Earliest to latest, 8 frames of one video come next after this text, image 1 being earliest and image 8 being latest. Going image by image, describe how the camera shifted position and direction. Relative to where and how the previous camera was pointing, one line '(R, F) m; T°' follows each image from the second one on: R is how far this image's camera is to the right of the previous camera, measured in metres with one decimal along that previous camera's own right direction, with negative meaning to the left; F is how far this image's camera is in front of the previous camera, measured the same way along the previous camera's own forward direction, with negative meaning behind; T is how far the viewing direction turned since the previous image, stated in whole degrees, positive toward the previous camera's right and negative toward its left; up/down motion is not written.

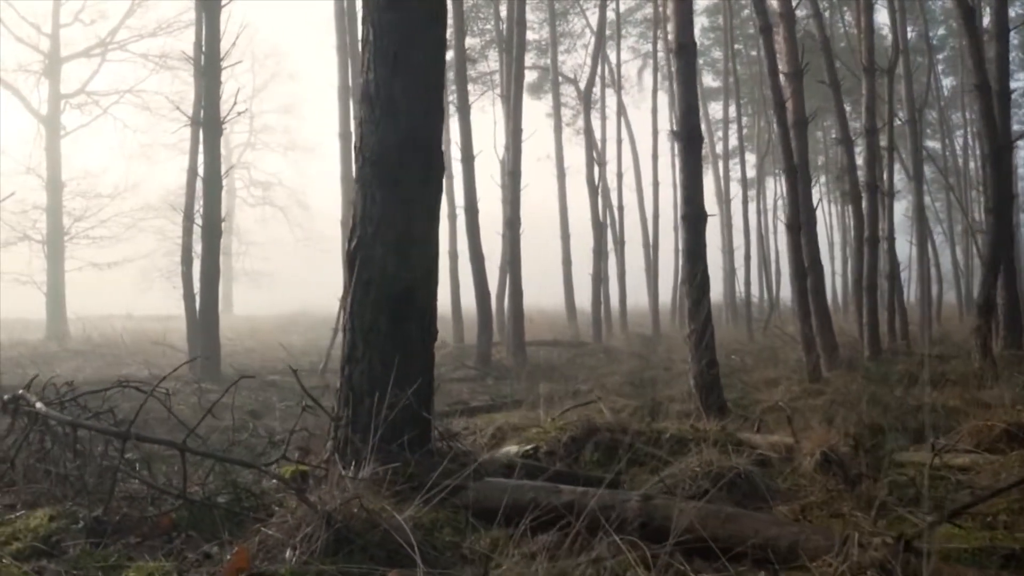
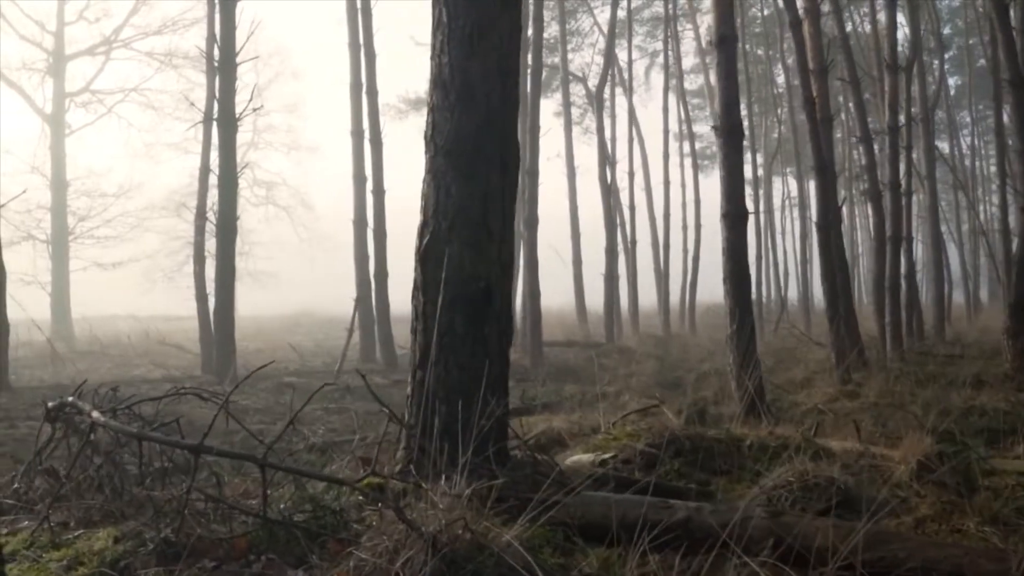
(-0.5, +0.4) m; 0°
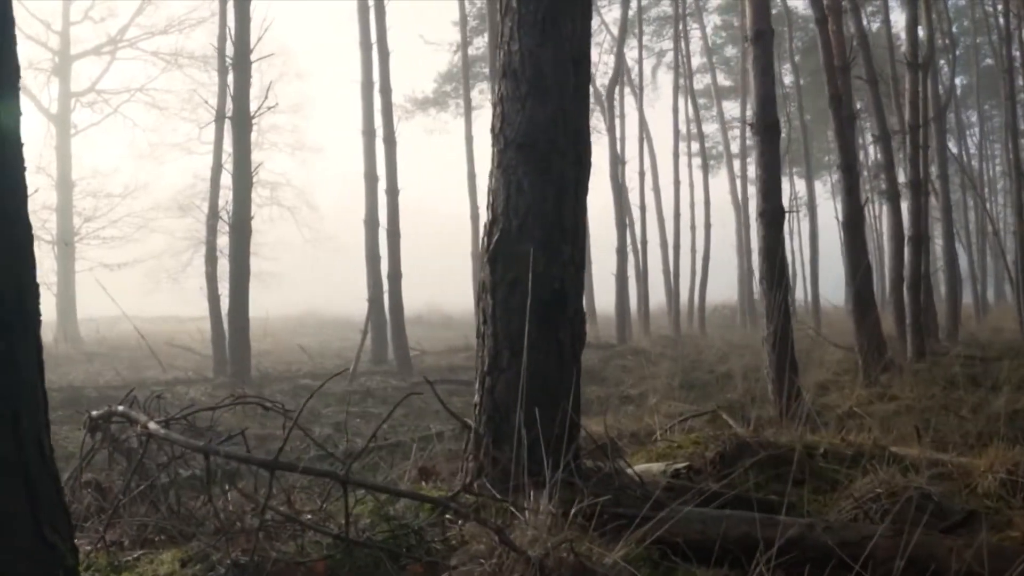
(-0.4, +0.3) m; 0°
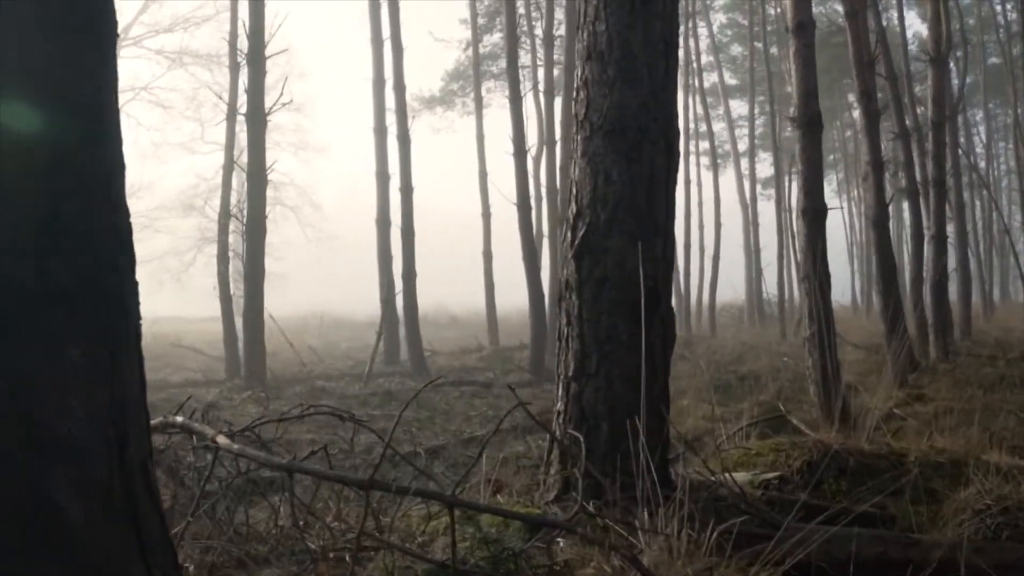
(-0.5, +0.4) m; 0°
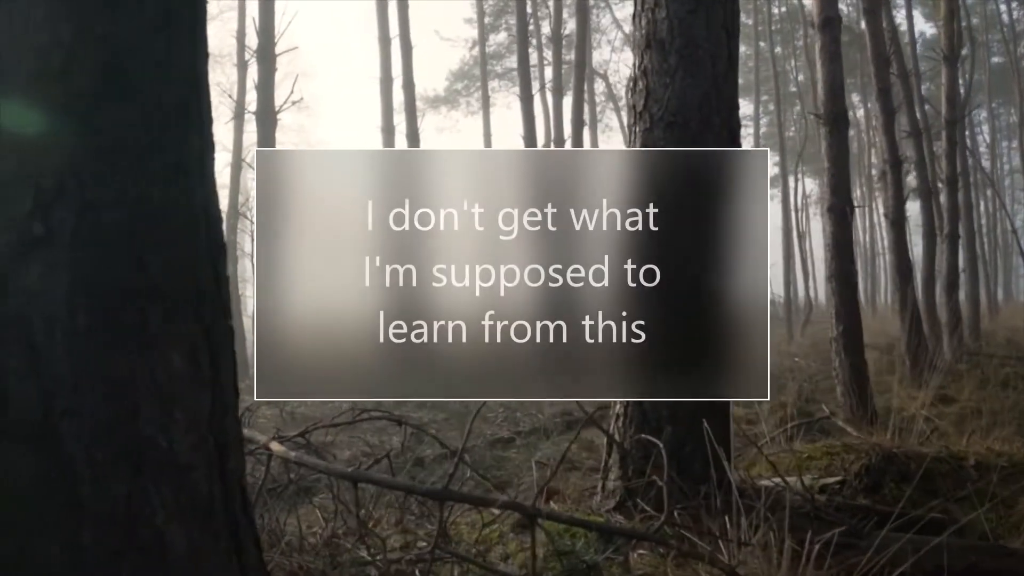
(-0.3, +0.2) m; 0°
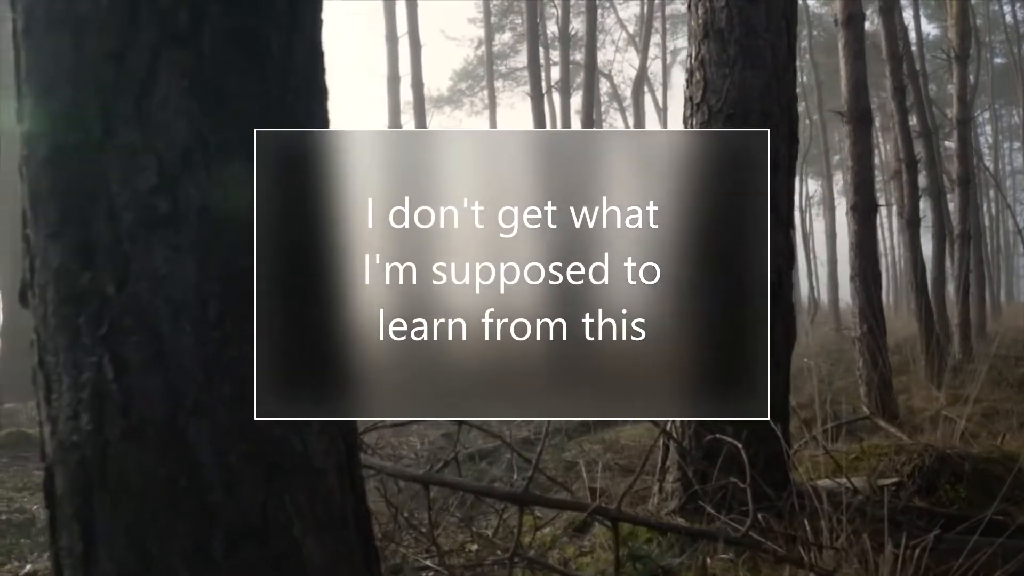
(-0.3, +0.1) m; 0°
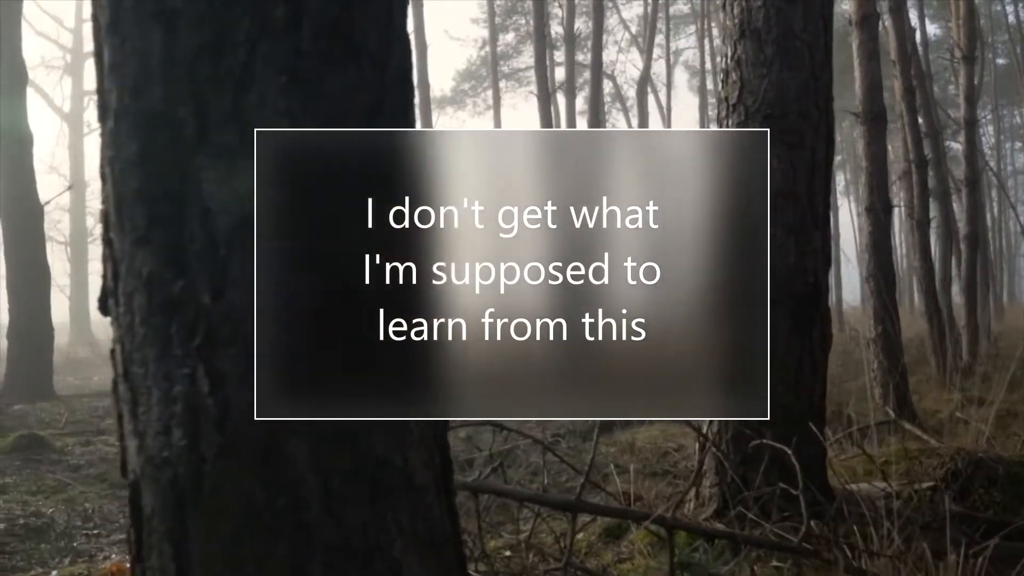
(-0.2, +0.1) m; 0°
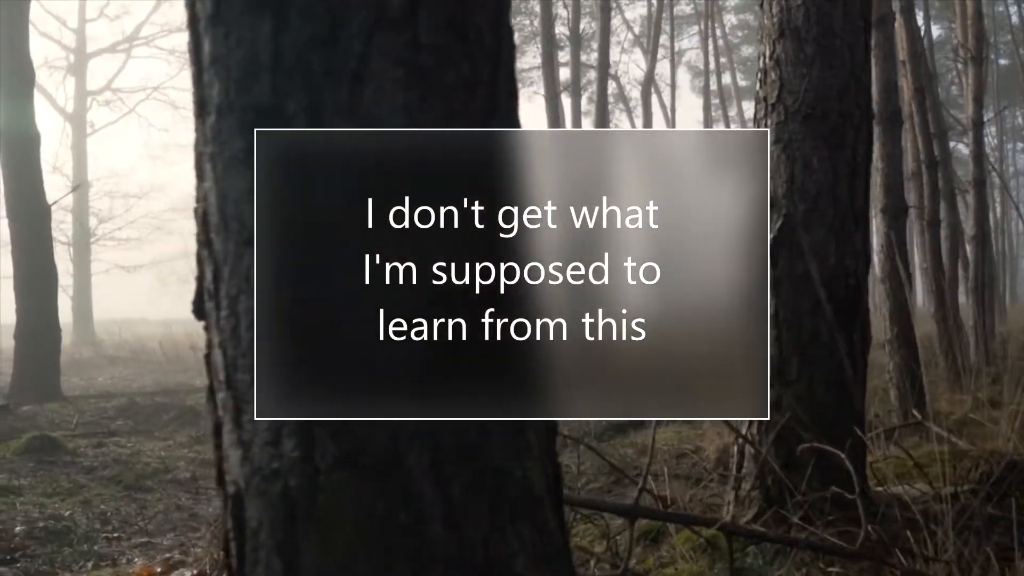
(-0.2, +0.1) m; 0°
